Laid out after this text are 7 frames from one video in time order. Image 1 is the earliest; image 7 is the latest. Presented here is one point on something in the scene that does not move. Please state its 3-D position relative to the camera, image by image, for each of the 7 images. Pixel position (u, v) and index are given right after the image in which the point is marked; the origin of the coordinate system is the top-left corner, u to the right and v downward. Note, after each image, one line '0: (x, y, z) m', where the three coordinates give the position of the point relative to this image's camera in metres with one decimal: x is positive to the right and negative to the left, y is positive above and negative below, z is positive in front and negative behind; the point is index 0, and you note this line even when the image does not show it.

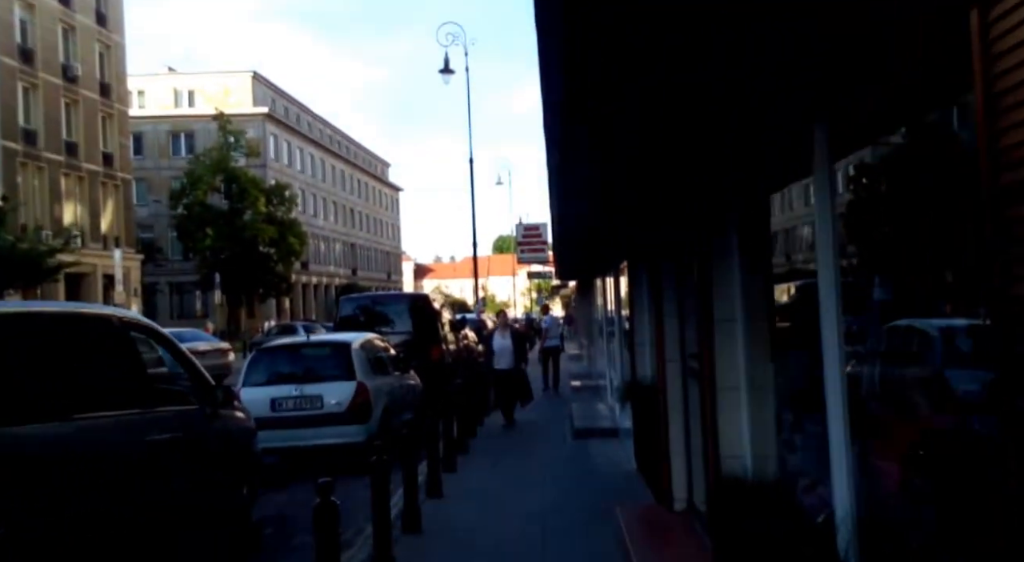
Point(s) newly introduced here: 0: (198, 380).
0: (-2.3, -0.7, +7.3) m
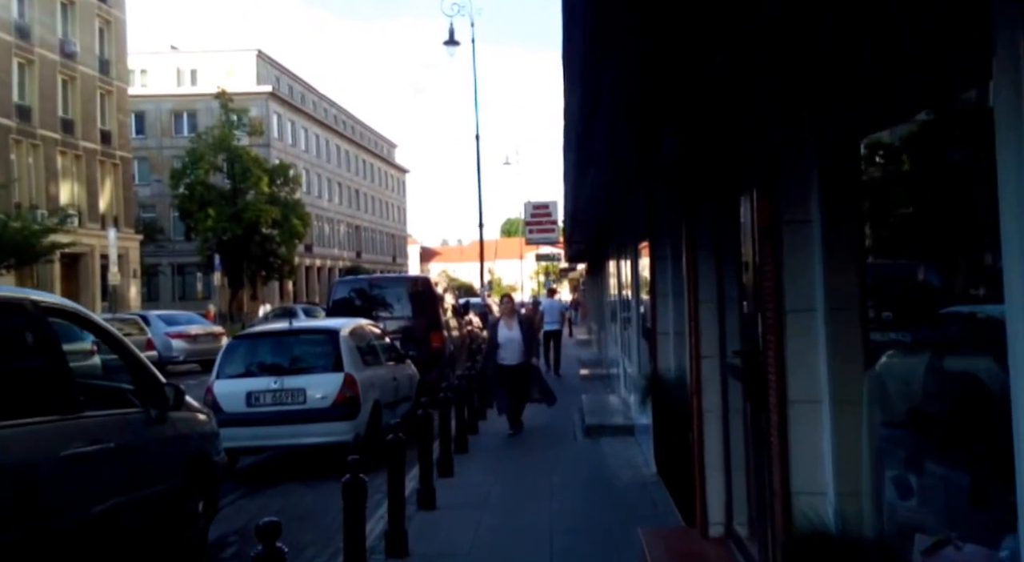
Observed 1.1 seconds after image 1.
0: (-2.3, -0.6, +6.1) m
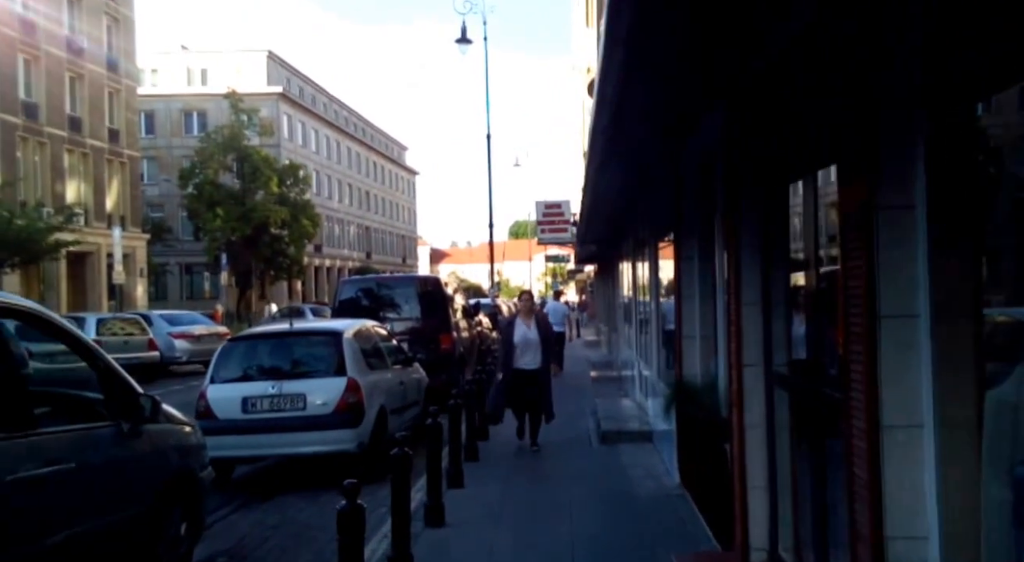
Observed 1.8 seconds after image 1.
0: (-2.2, -0.6, +5.5) m
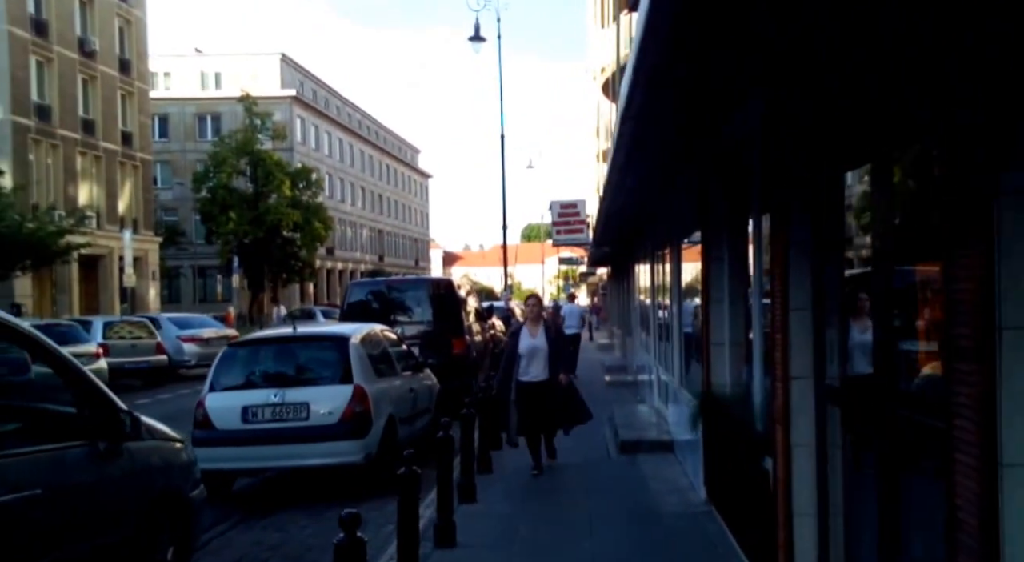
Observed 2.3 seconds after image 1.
0: (-2.1, -0.6, +5.0) m
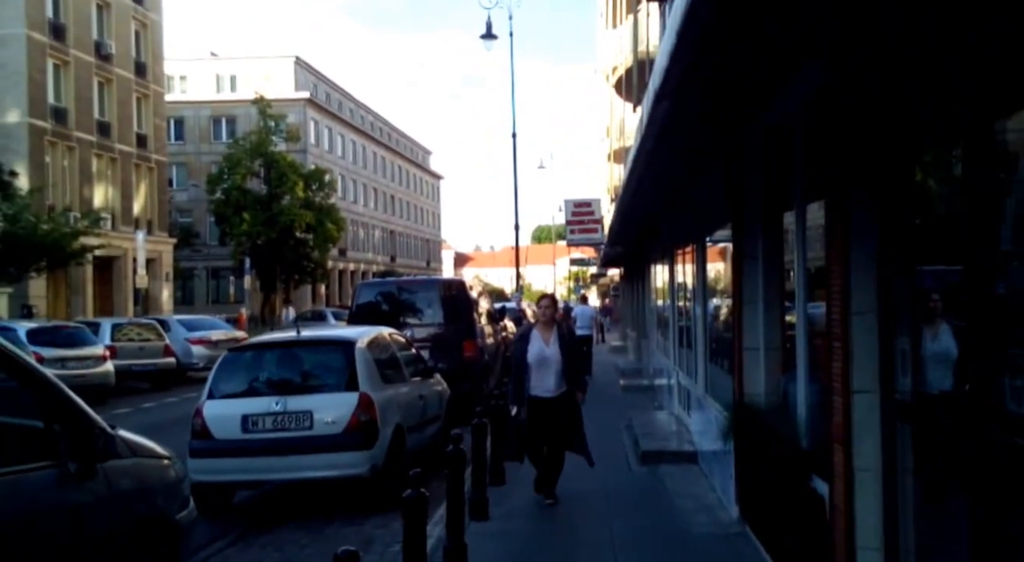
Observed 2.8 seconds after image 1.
0: (-2.0, -0.6, +4.5) m
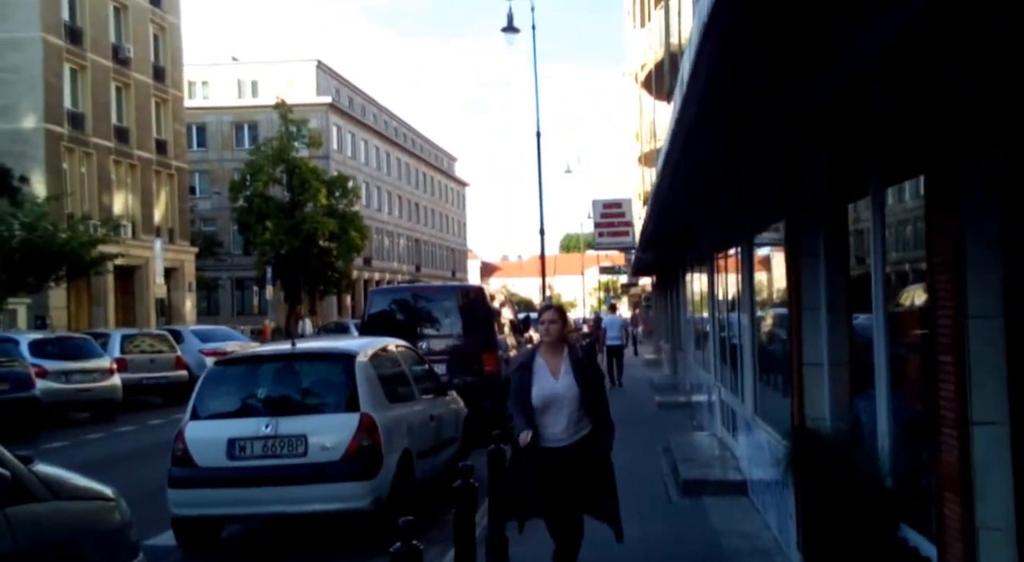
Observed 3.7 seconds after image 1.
0: (-1.9, -0.6, +3.4) m
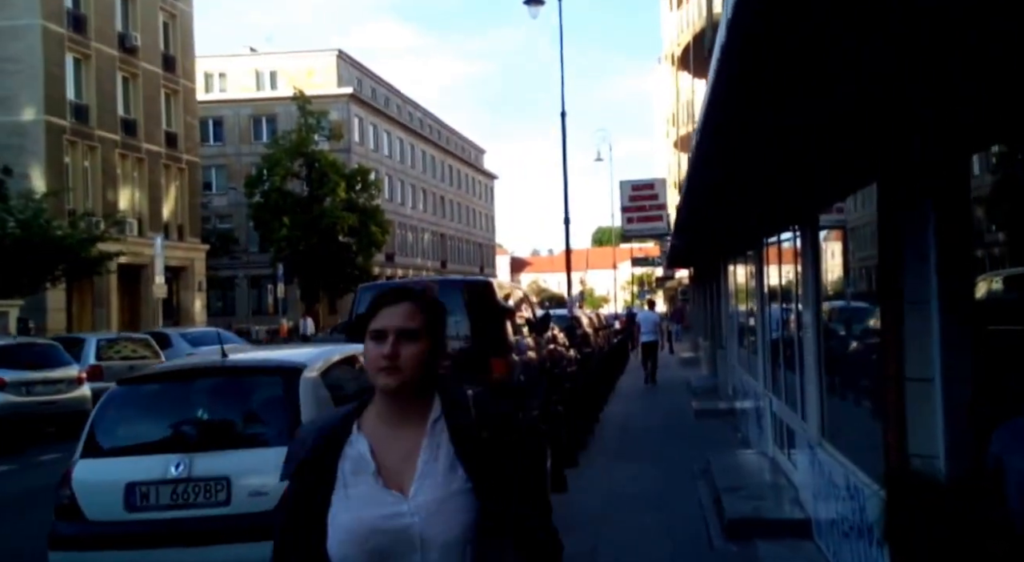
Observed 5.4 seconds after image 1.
0: (-2.1, -0.6, +1.6) m
